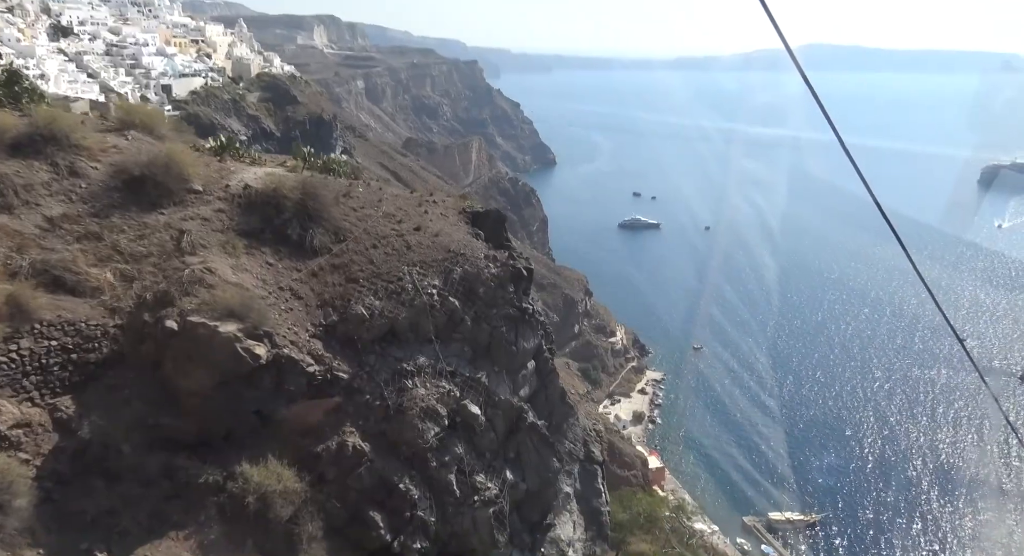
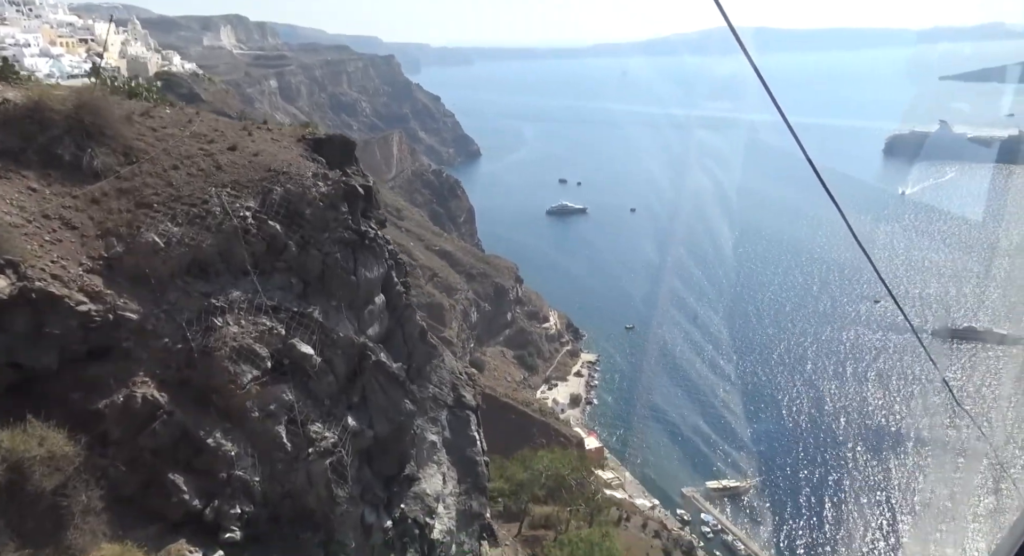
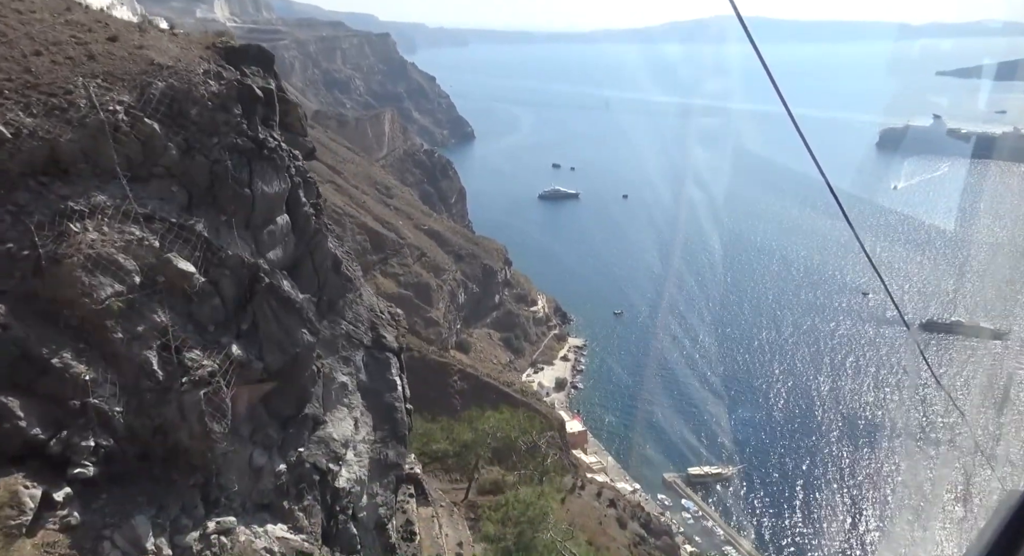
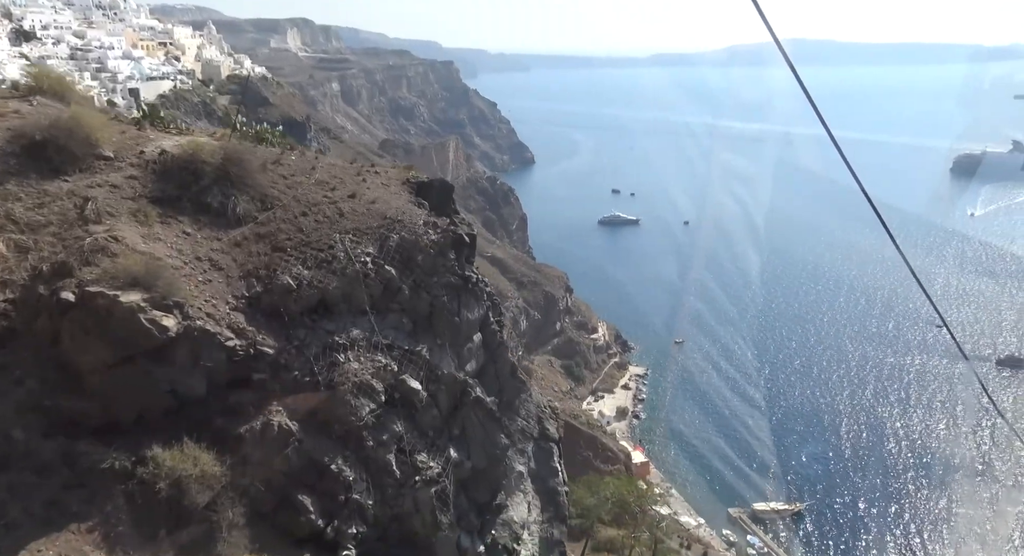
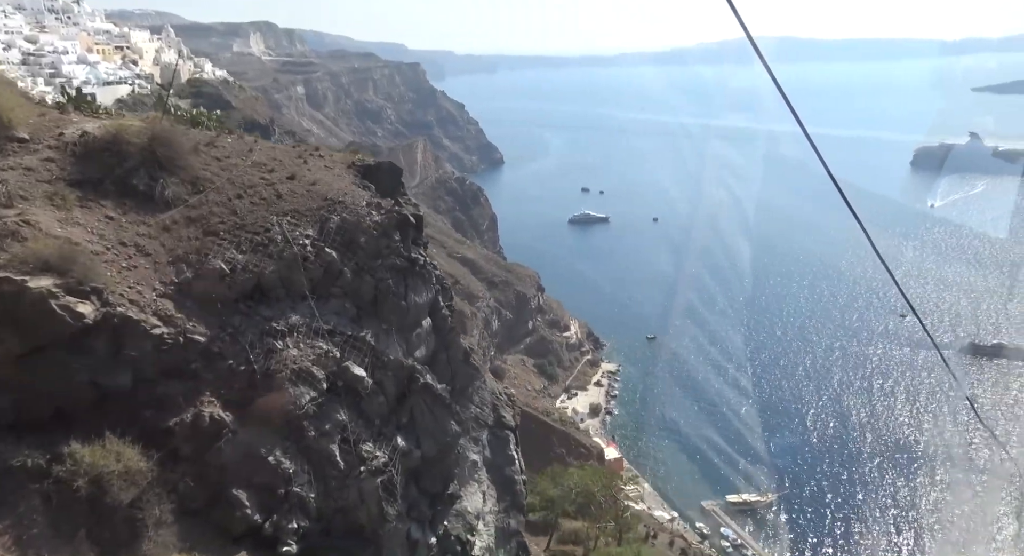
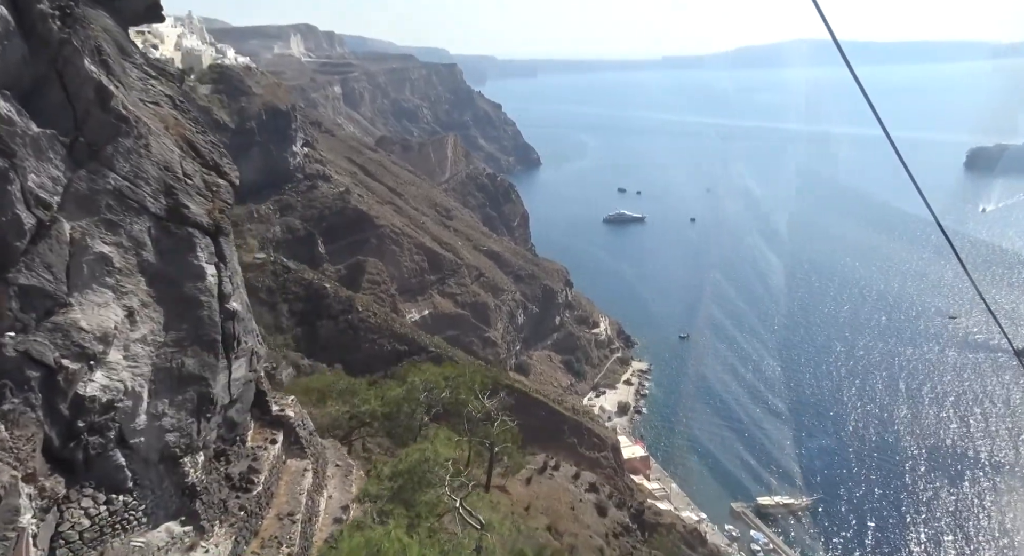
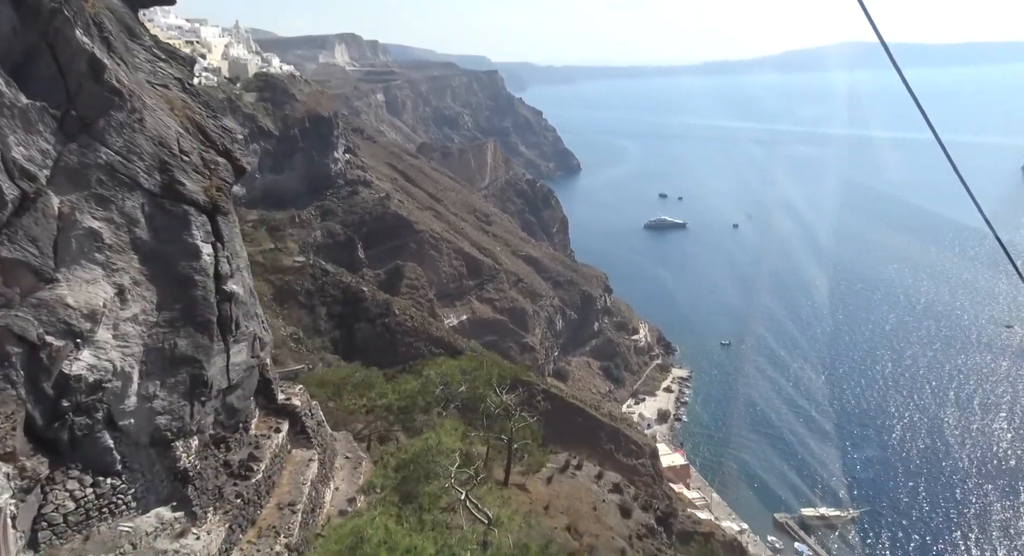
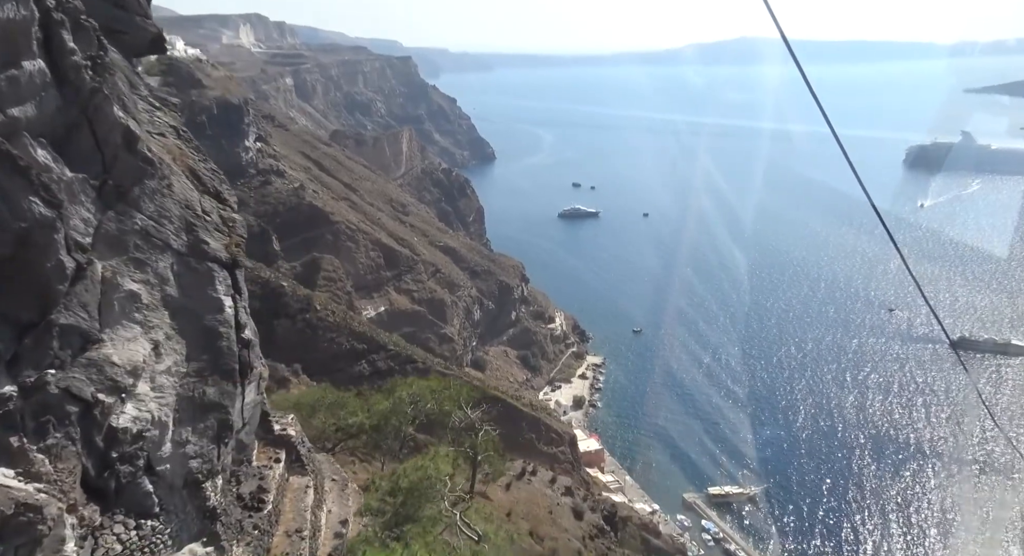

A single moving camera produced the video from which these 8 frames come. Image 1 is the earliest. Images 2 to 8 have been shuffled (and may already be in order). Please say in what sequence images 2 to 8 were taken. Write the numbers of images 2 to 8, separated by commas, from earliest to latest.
4, 5, 2, 3, 8, 6, 7
